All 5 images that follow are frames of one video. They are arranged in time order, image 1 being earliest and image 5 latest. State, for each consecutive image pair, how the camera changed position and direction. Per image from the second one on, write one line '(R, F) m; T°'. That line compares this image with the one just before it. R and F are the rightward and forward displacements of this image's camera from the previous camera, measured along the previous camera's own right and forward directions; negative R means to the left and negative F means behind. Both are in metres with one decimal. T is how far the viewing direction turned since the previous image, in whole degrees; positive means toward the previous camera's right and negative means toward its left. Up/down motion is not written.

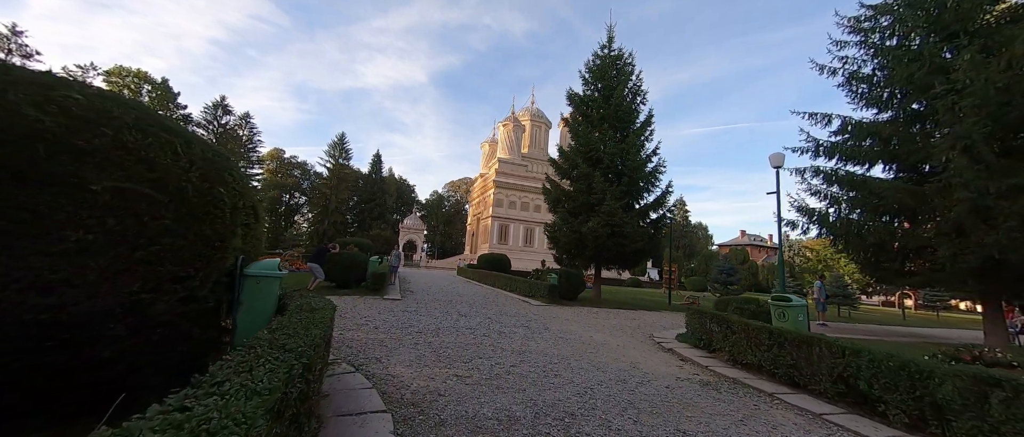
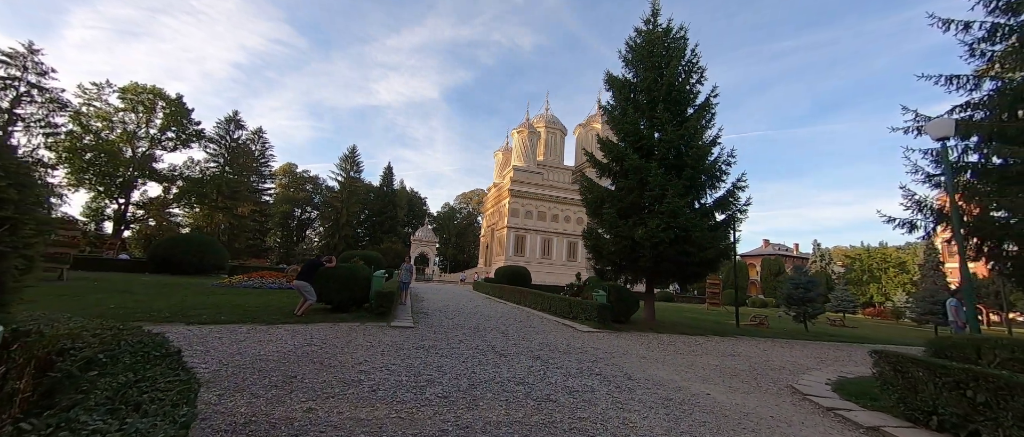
(-0.7, +2.4) m; -2°
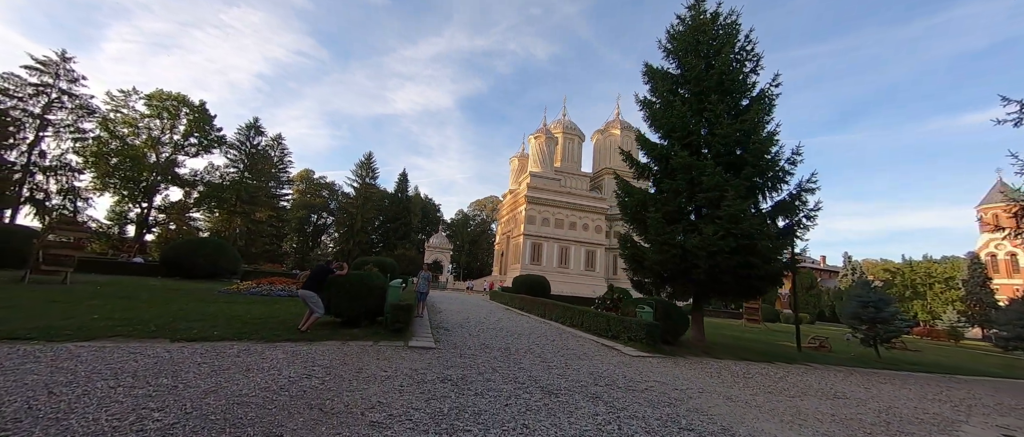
(-0.5, +1.2) m; -2°
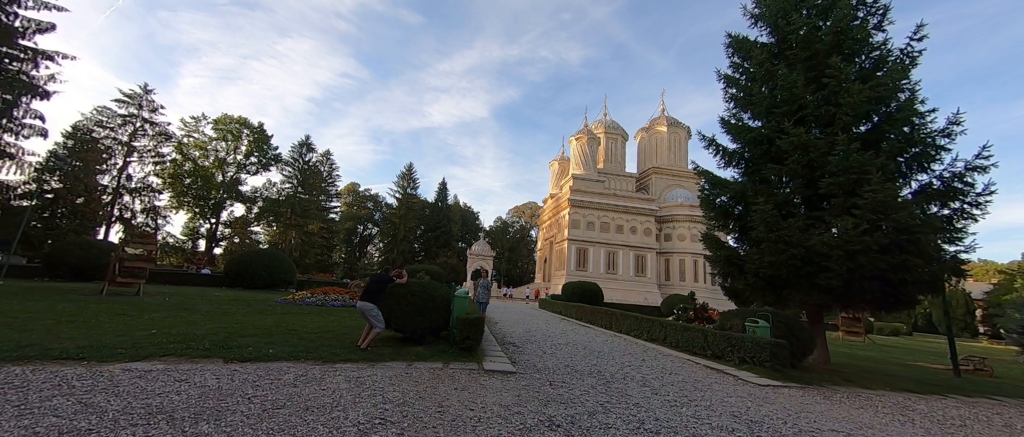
(-0.8, +1.2) m; -6°
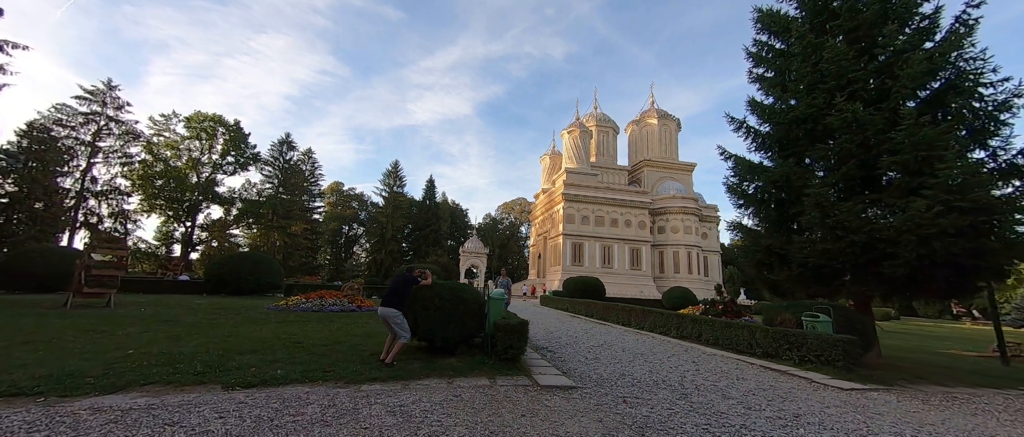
(-0.9, +0.9) m; +2°
